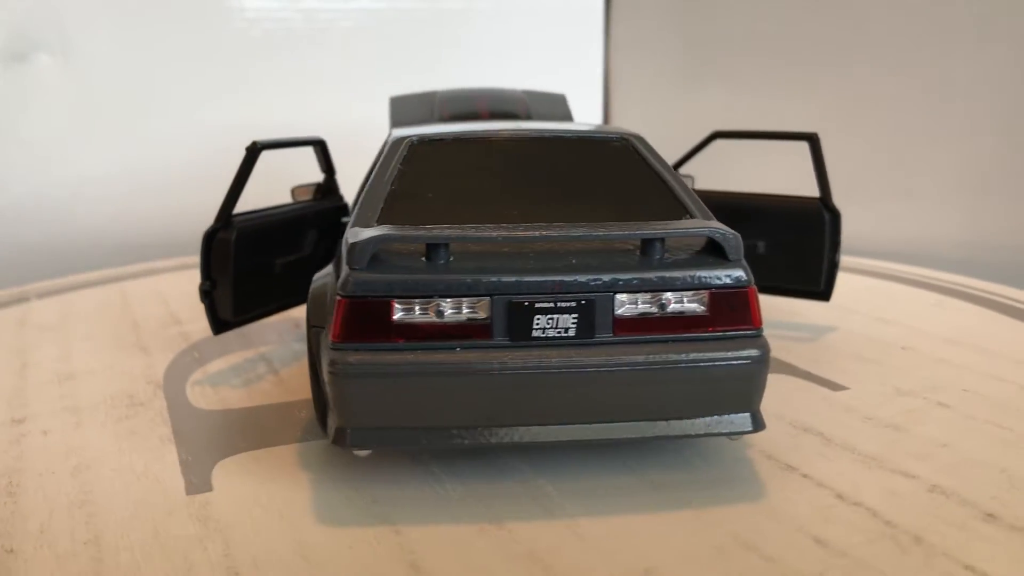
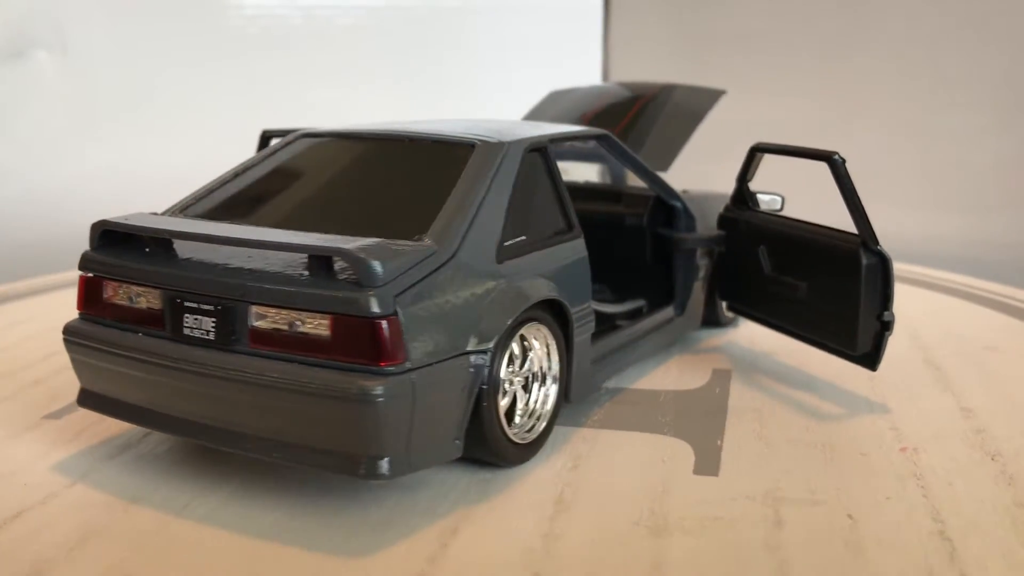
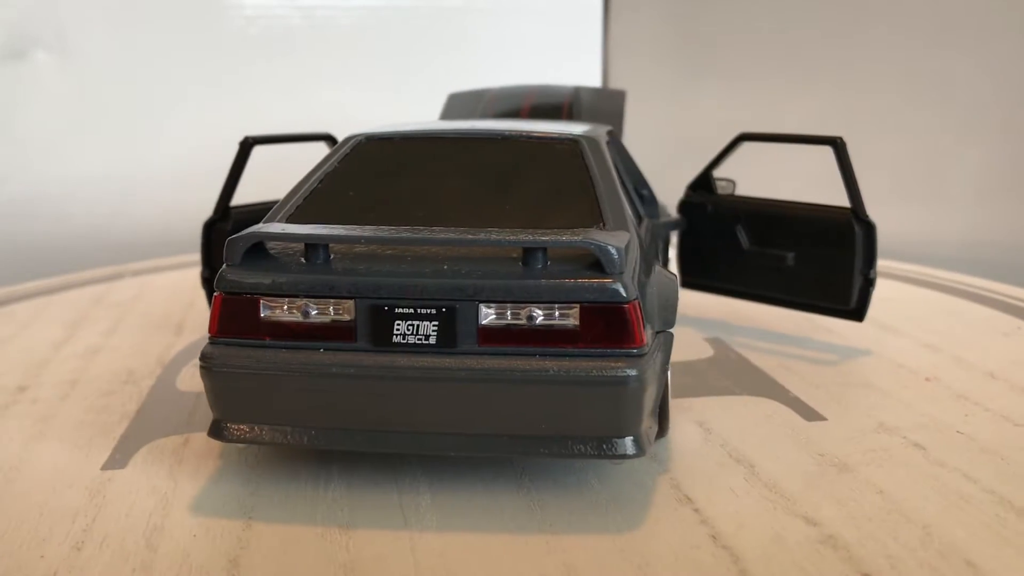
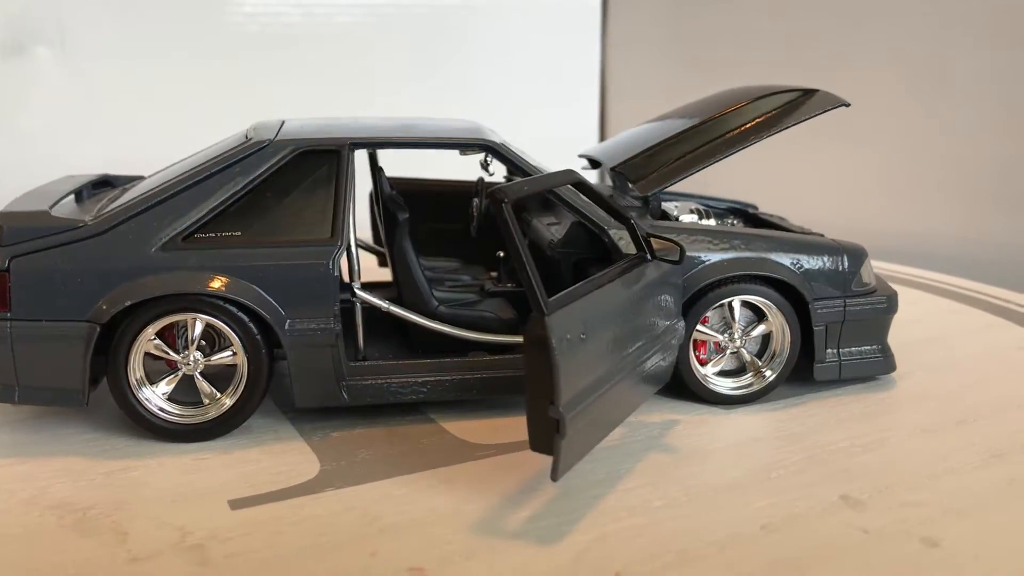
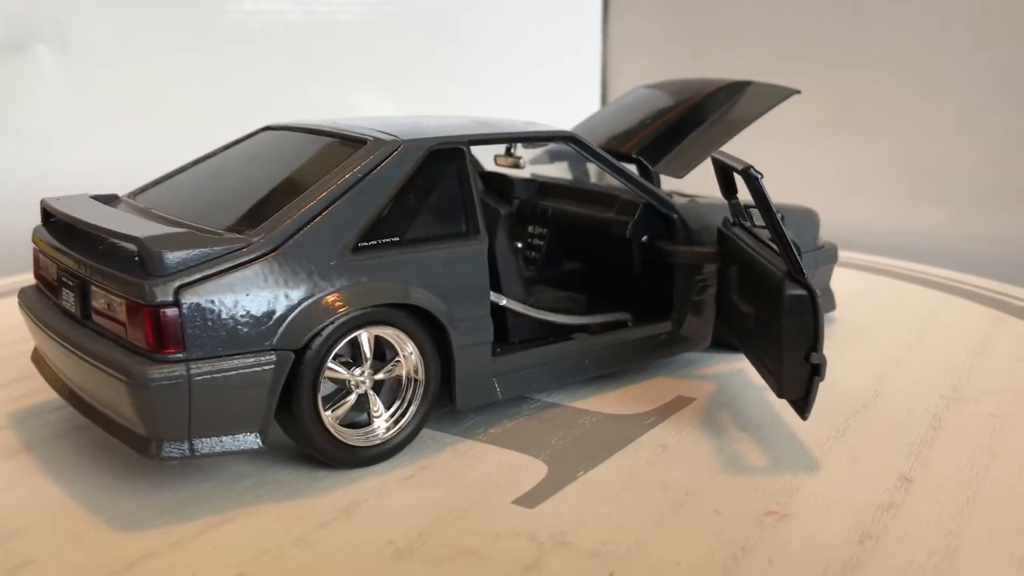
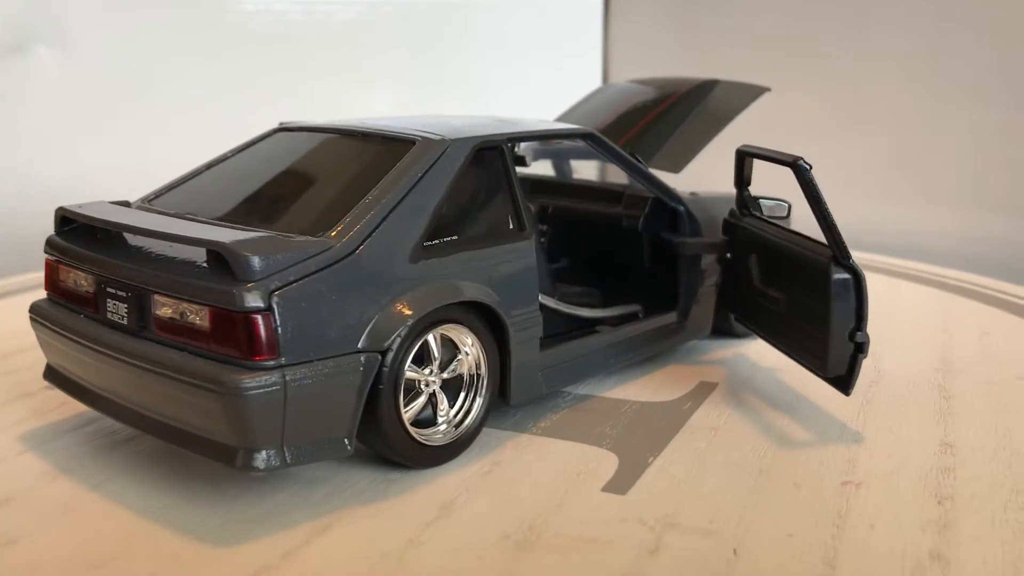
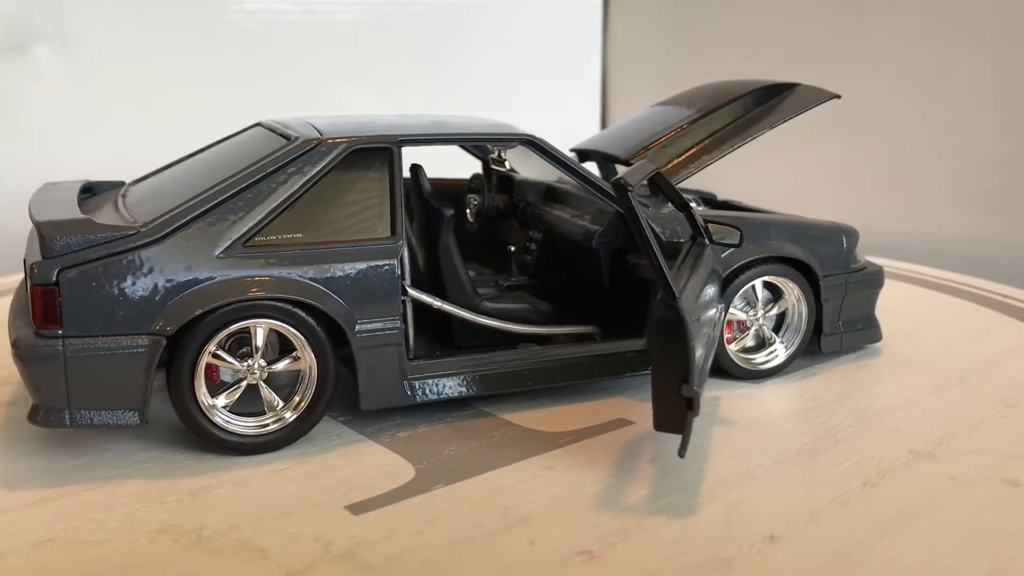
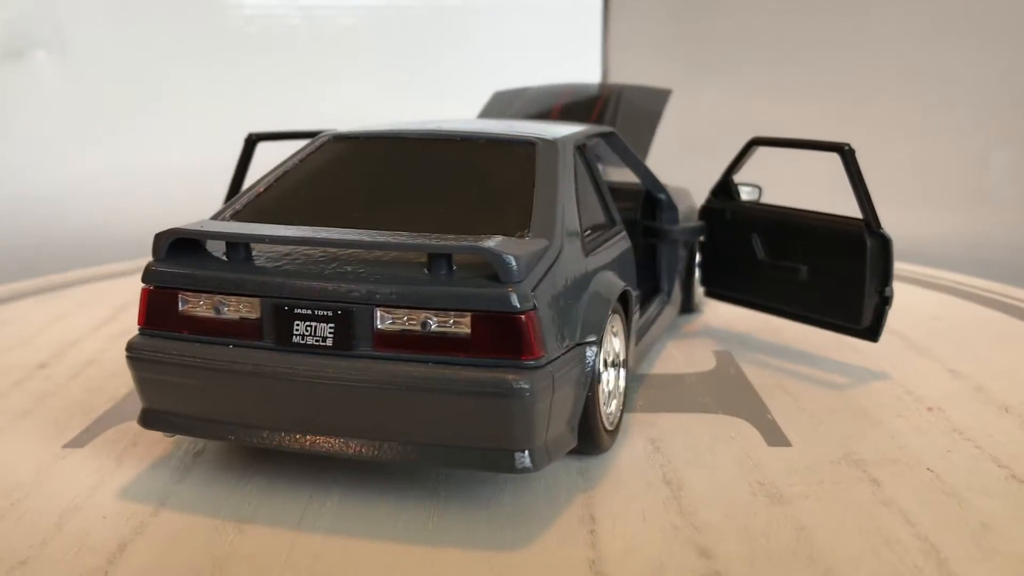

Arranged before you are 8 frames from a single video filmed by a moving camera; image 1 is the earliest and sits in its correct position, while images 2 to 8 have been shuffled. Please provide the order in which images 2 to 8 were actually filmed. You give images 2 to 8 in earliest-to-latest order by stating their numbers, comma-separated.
3, 8, 2, 6, 5, 7, 4
